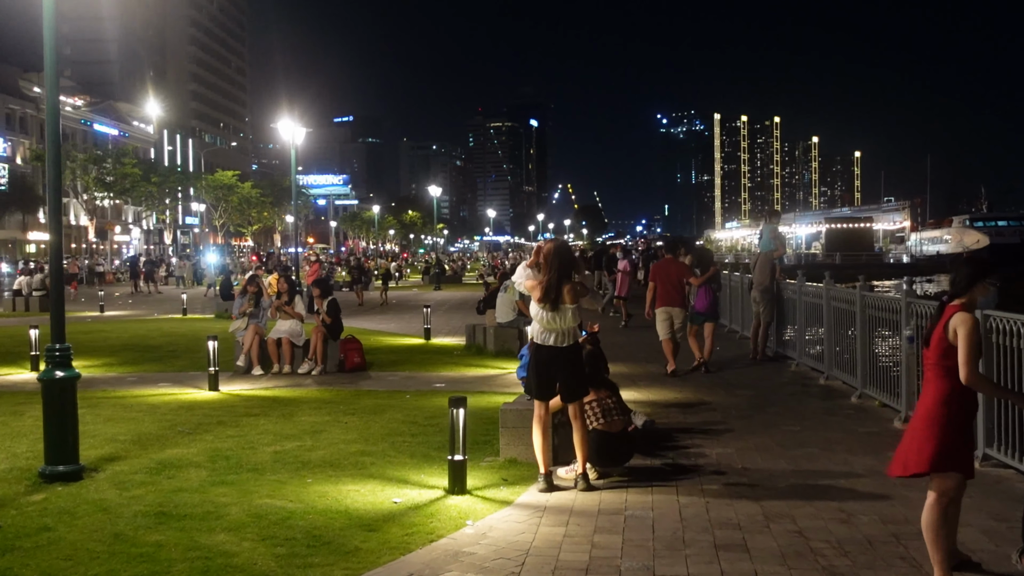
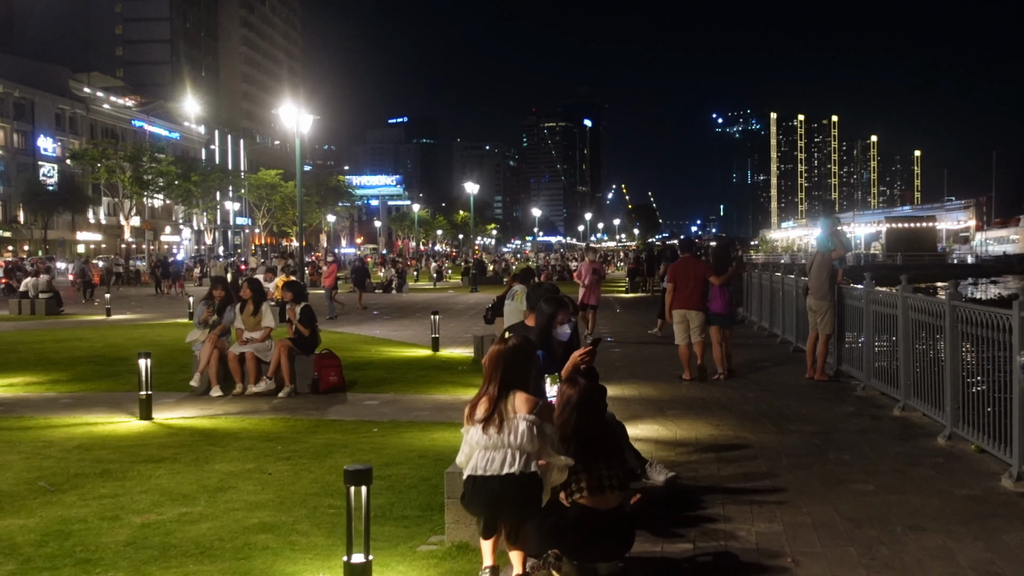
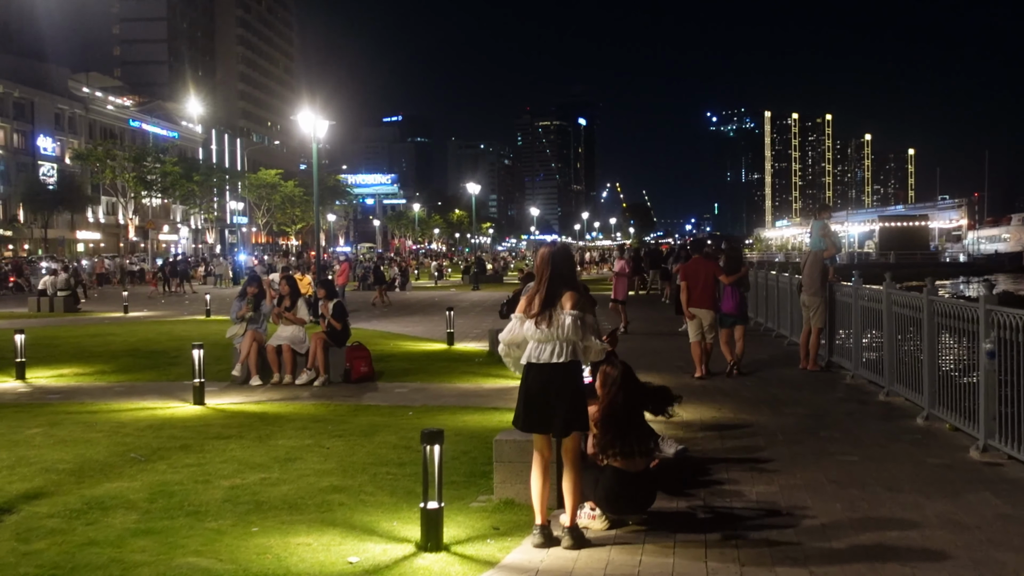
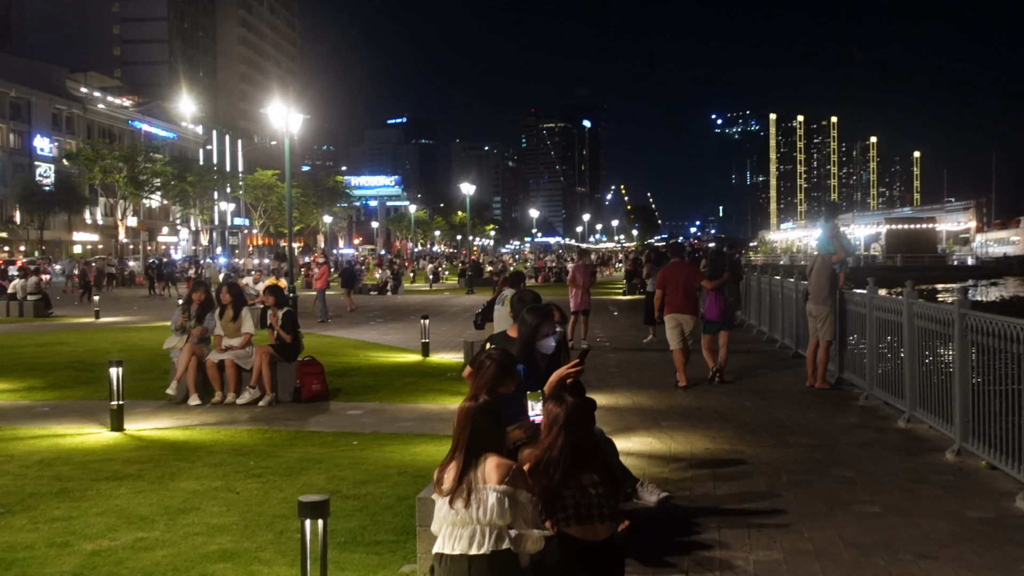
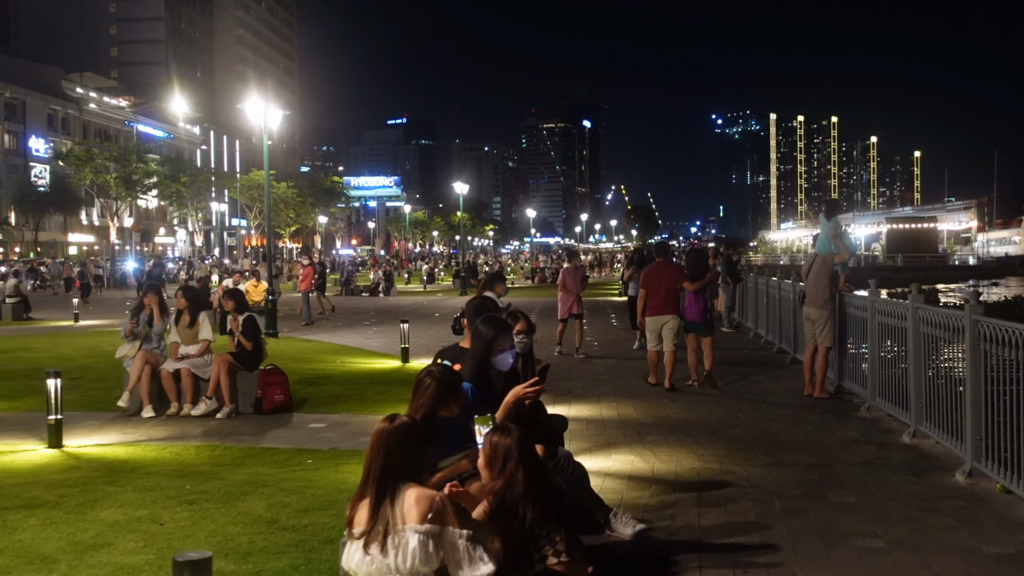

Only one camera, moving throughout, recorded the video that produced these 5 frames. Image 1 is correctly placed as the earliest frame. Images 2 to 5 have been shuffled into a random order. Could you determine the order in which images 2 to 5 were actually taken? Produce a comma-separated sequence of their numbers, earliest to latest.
3, 2, 4, 5
